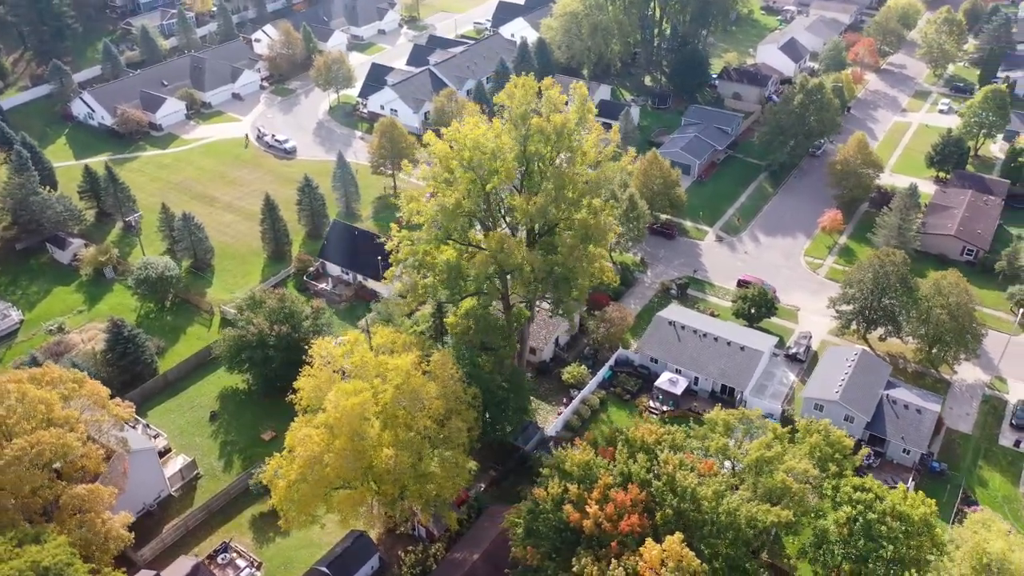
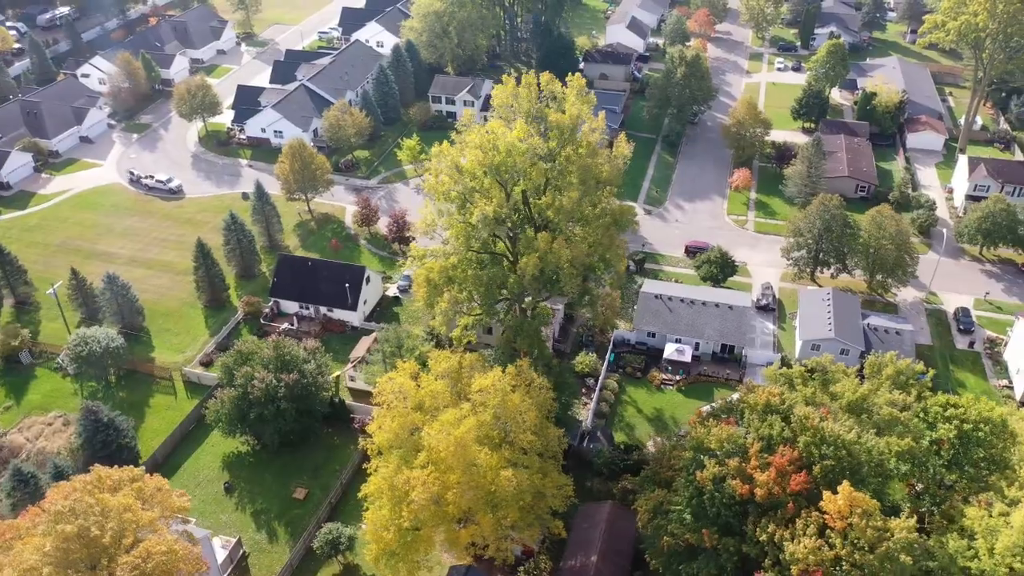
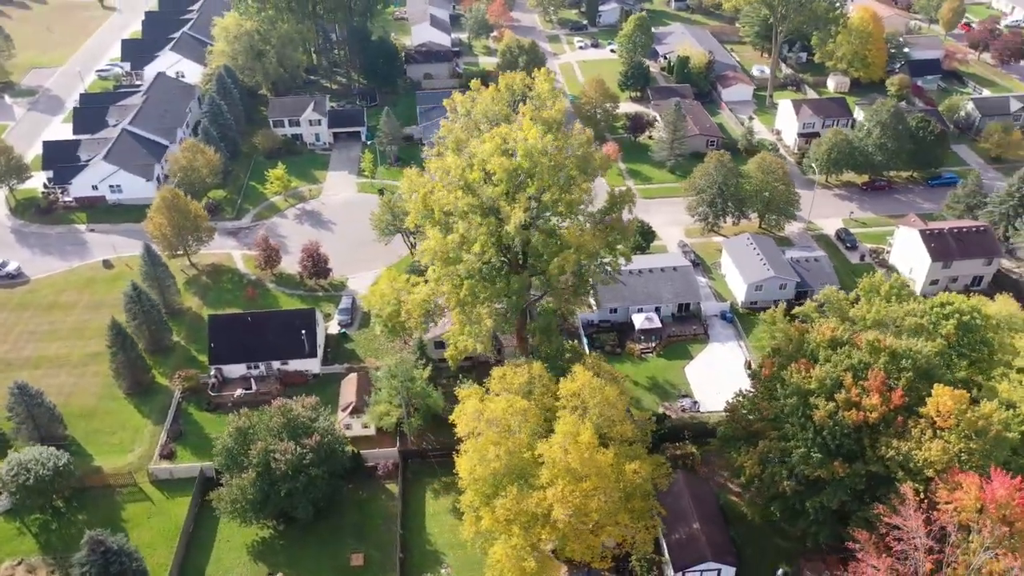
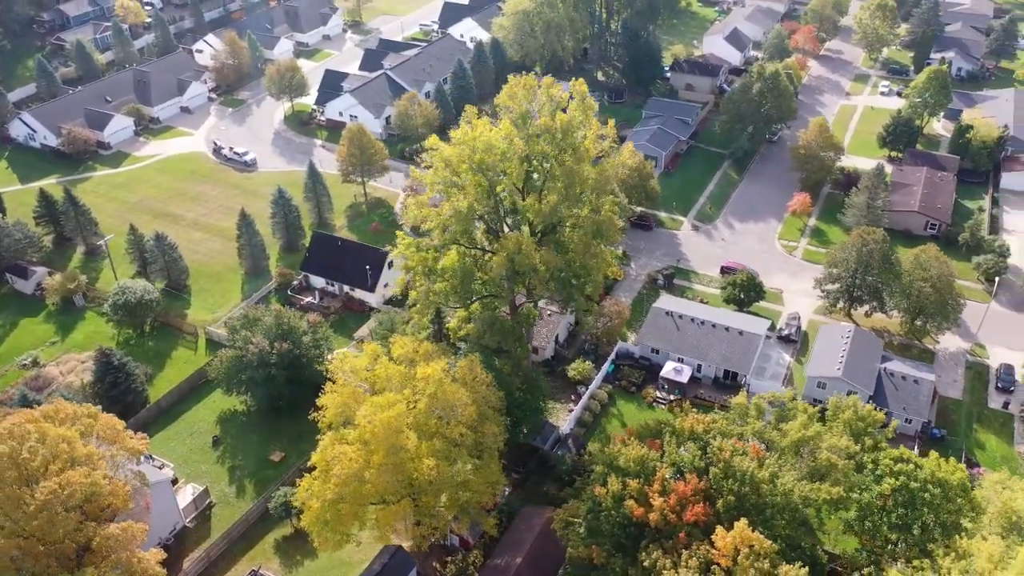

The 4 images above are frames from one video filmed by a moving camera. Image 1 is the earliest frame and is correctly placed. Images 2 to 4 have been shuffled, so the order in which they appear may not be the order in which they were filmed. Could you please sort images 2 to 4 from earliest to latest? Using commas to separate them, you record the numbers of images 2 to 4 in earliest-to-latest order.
4, 2, 3
